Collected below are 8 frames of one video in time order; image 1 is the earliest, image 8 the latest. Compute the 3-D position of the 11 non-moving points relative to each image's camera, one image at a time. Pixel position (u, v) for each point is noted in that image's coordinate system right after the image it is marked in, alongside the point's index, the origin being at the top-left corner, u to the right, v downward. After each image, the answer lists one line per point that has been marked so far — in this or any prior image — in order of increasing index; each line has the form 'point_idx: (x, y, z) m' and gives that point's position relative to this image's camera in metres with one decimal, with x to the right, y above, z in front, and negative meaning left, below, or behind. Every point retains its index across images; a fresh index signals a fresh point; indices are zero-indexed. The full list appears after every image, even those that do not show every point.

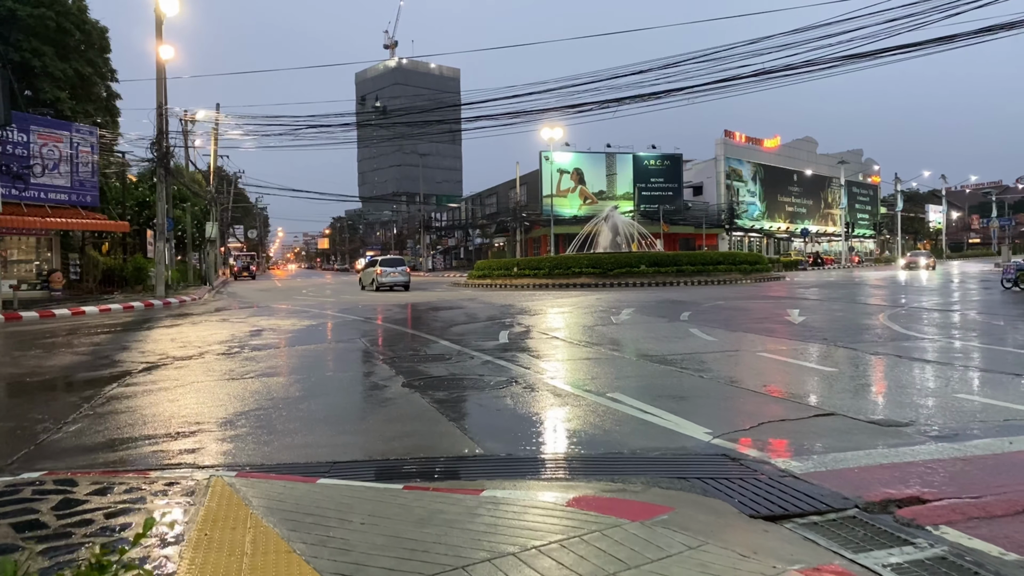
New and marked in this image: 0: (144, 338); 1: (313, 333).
0: (-7.1, -1.0, +13.4) m
1: (-4.0, -0.9, +14.1) m
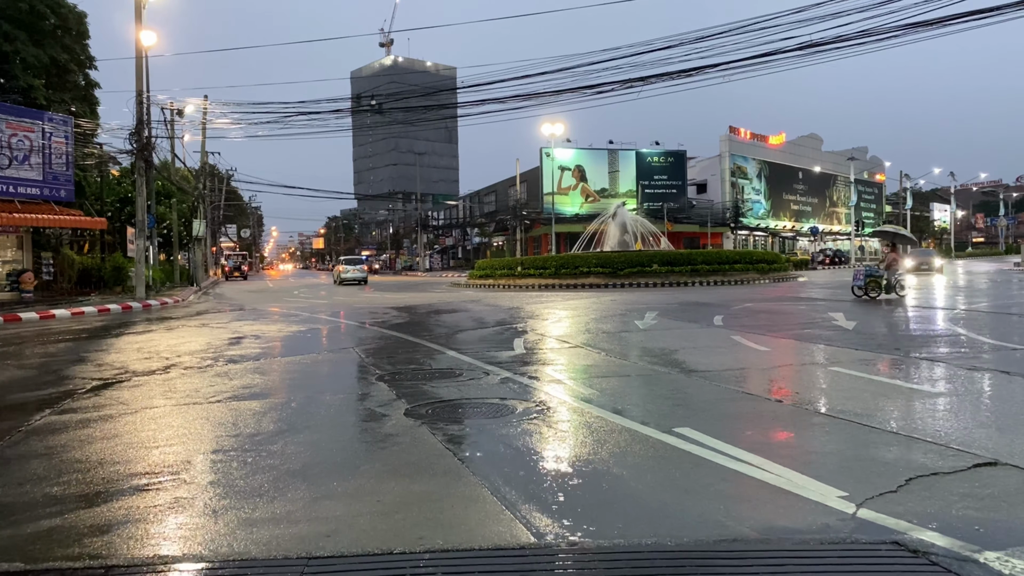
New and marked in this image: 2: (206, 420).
0: (-6.9, -1.0, +11.7) m
1: (-3.7, -1.0, +12.4) m
2: (-2.7, -1.2, +6.2) m
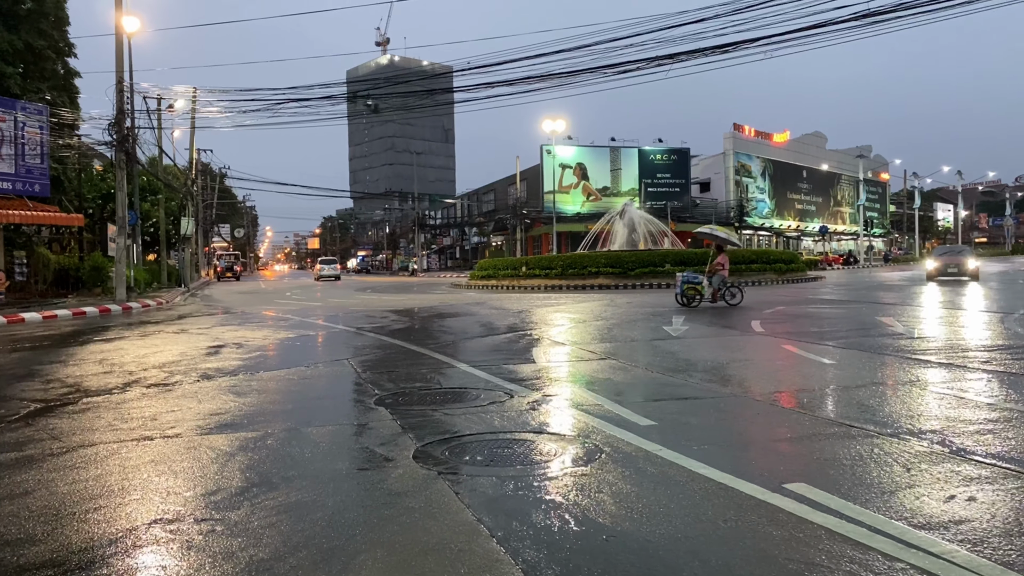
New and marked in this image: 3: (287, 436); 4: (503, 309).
0: (-6.6, -1.1, +10.2) m
1: (-3.5, -1.0, +10.9) m
2: (-2.4, -1.2, +4.7) m
3: (-1.8, -1.2, +5.4) m
4: (-0.2, -0.6, +18.7) m
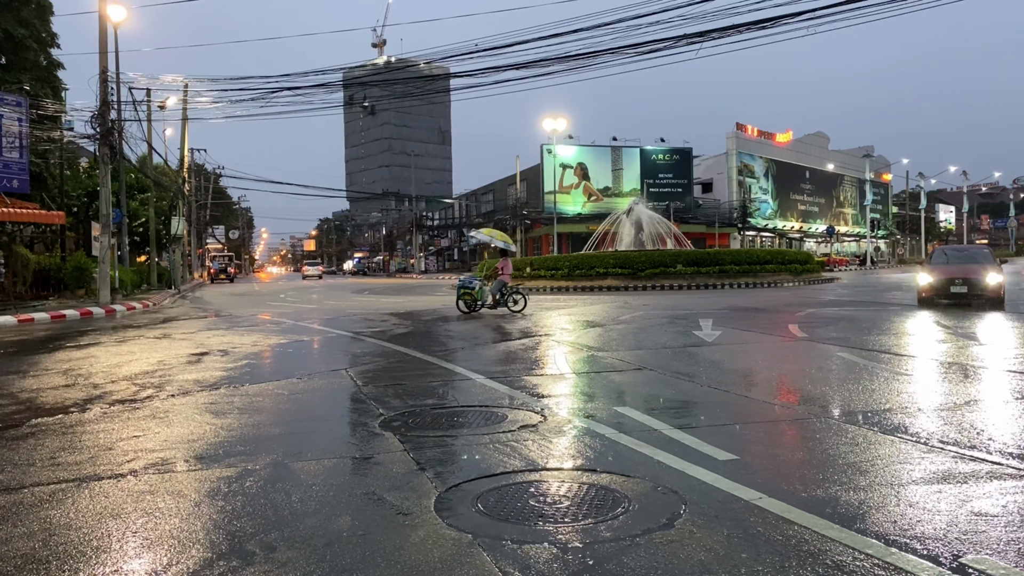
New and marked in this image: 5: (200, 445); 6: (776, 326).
0: (-6.3, -1.1, +9.0) m
1: (-3.2, -1.0, +9.7) m
2: (-2.1, -1.2, +3.6) m
3: (-1.5, -1.2, +4.3) m
4: (0.0, -0.6, +17.5) m
5: (-2.3, -1.1, +5.1) m
6: (+4.9, -0.7, +13.0) m
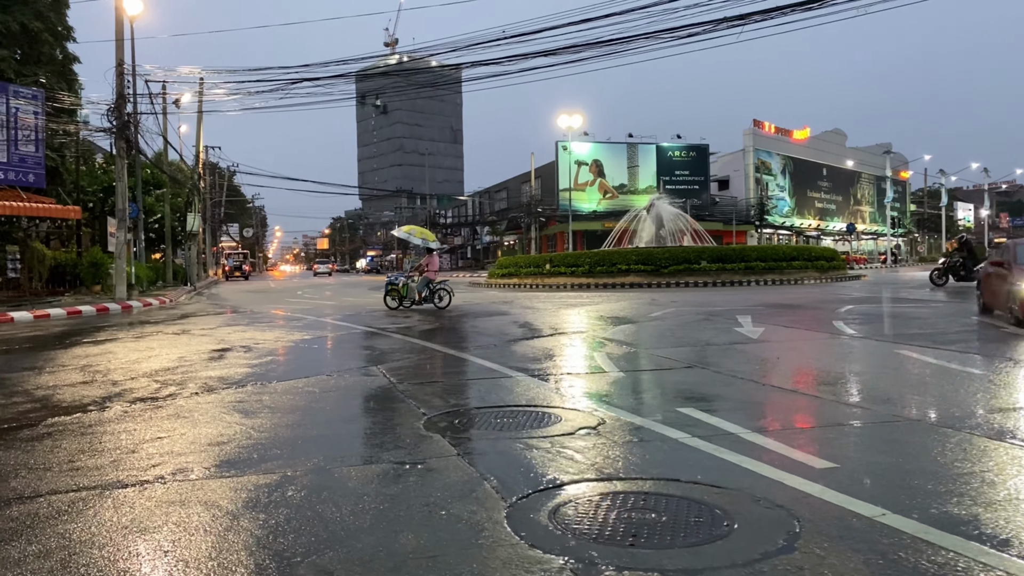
0: (-5.9, -1.0, +8.6) m
1: (-2.7, -0.9, +9.3) m
2: (-1.7, -1.1, +3.1) m
3: (-1.1, -1.1, +3.8) m
4: (+0.6, -0.5, +17.0) m
5: (-1.9, -1.1, +4.6) m
6: (+5.4, -0.6, +12.4) m
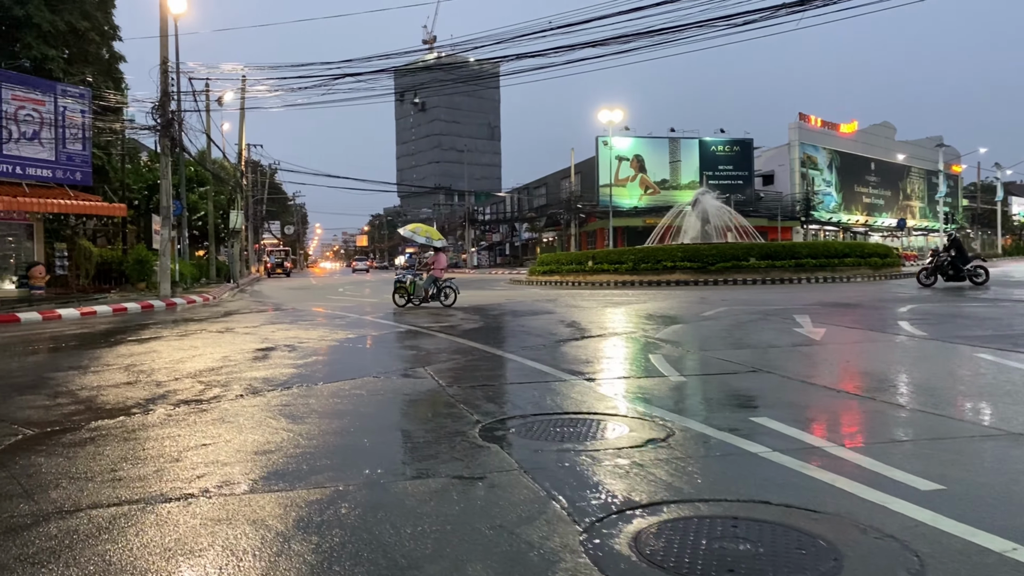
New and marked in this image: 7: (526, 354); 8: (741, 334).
0: (-5.3, -1.0, +8.5) m
1: (-2.1, -0.9, +9.1) m
2: (-1.4, -1.1, +2.8) m
3: (-0.7, -1.1, +3.5) m
4: (+1.6, -0.5, +16.6) m
5: (-1.5, -1.1, +4.4) m
6: (+6.2, -0.6, +11.7) m
7: (+0.2, -0.9, +9.2) m
8: (+3.5, -0.7, +10.7) m
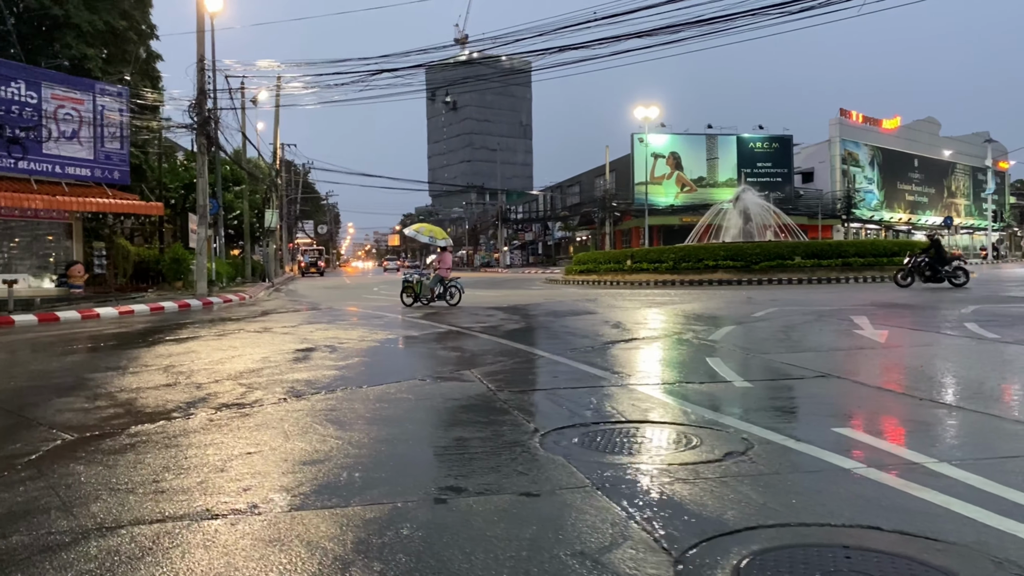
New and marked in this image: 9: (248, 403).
0: (-4.7, -0.9, +8.4) m
1: (-1.5, -0.9, +8.8) m
2: (-1.1, -1.1, +2.5) m
3: (-0.4, -1.1, +3.2) m
4: (+2.6, -0.4, +16.1) m
5: (-1.1, -1.0, +4.1) m
6: (+6.9, -0.6, +11.1) m
7: (+0.8, -0.9, +8.8) m
8: (+4.2, -0.7, +10.2) m
9: (-2.3, -1.0, +6.0) m
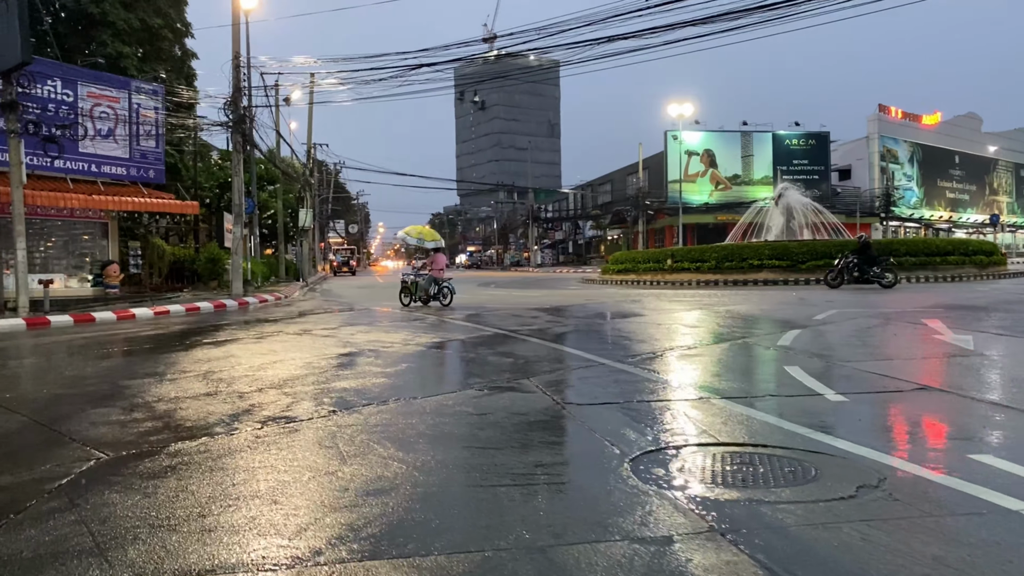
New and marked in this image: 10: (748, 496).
0: (-4.0, -0.9, +8.0) m
1: (-0.8, -0.9, +8.3) m
2: (-0.7, -1.2, +2.0) m
3: (+0.1, -1.1, +2.6) m
4: (+3.5, -0.5, +15.5) m
5: (-0.6, -1.1, +3.5) m
6: (+7.6, -0.6, +10.2) m
7: (+1.5, -0.9, +8.2) m
8: (+4.9, -0.7, +9.5) m
9: (-1.7, -1.0, +5.5) m
10: (+1.2, -1.1, +3.6) m
